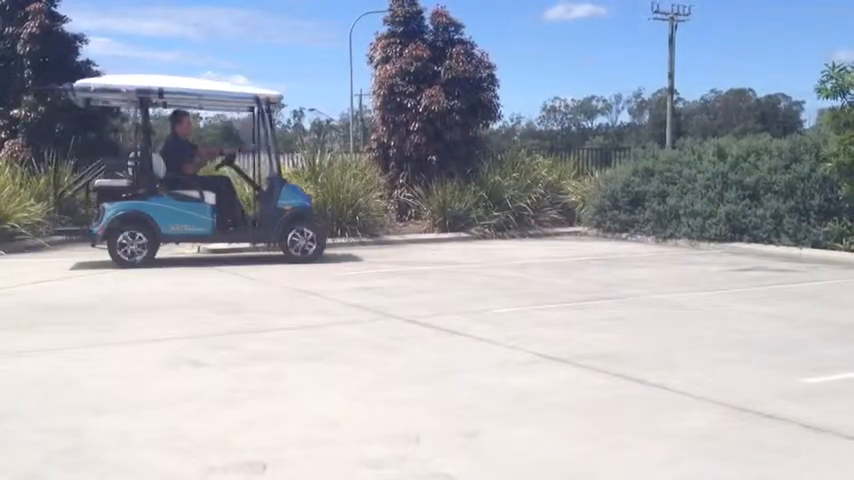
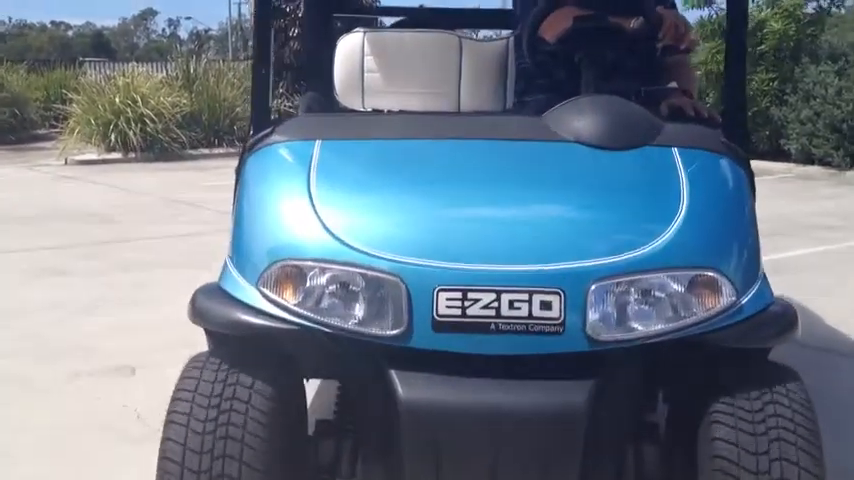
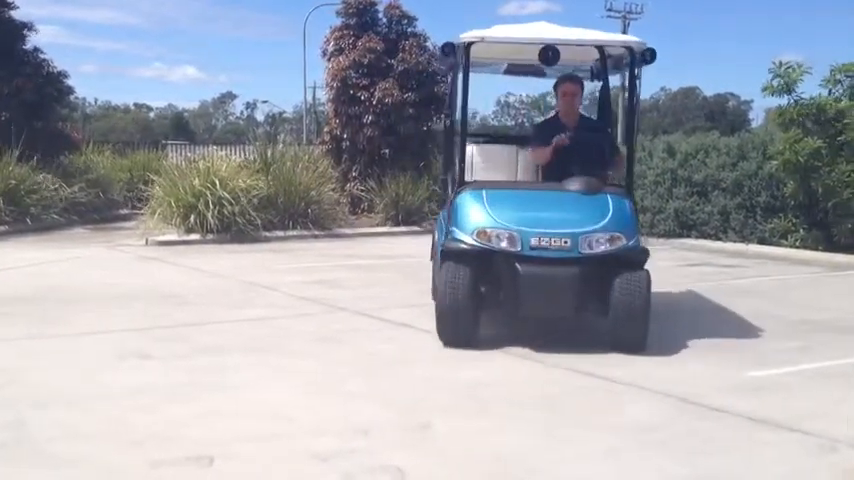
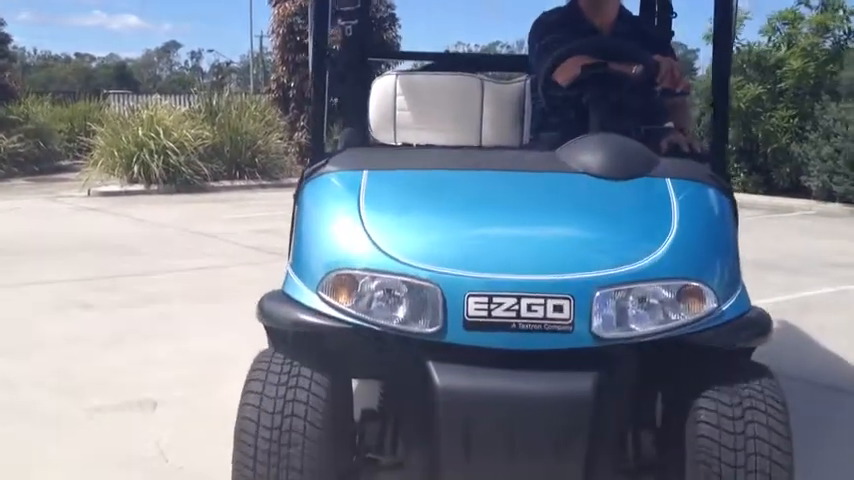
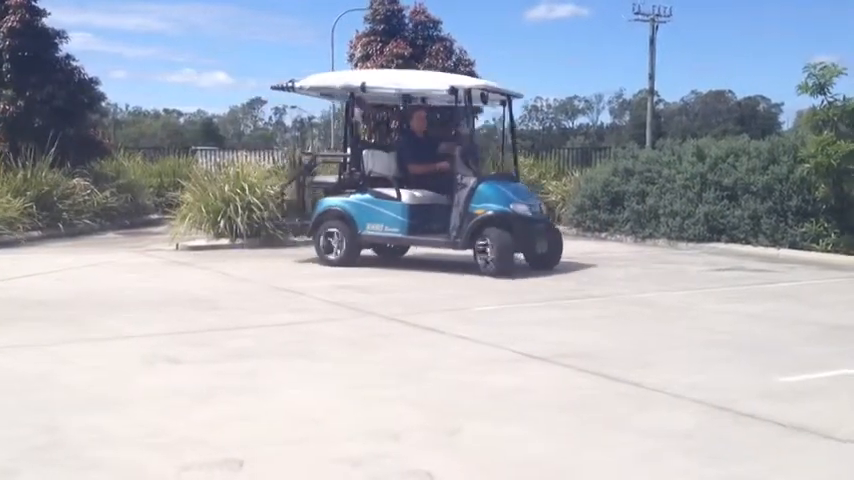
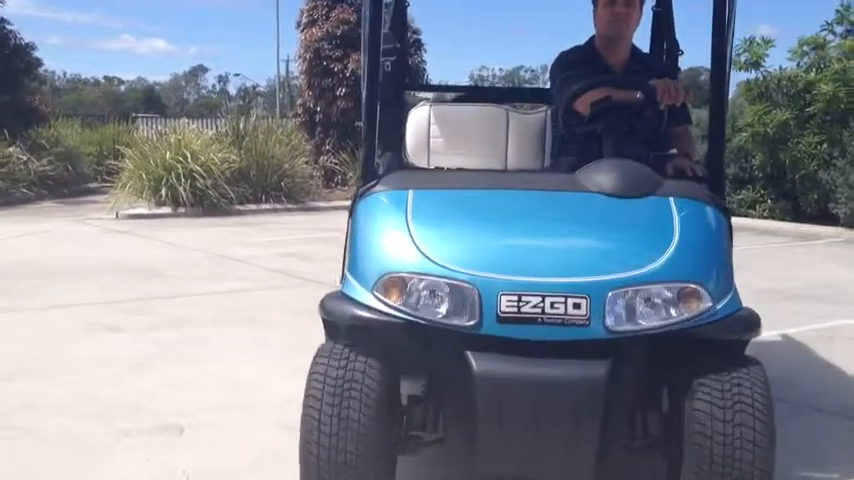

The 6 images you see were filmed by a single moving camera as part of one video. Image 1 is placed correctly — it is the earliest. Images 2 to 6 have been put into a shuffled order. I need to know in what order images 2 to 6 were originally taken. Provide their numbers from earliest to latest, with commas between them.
5, 3, 6, 4, 2
